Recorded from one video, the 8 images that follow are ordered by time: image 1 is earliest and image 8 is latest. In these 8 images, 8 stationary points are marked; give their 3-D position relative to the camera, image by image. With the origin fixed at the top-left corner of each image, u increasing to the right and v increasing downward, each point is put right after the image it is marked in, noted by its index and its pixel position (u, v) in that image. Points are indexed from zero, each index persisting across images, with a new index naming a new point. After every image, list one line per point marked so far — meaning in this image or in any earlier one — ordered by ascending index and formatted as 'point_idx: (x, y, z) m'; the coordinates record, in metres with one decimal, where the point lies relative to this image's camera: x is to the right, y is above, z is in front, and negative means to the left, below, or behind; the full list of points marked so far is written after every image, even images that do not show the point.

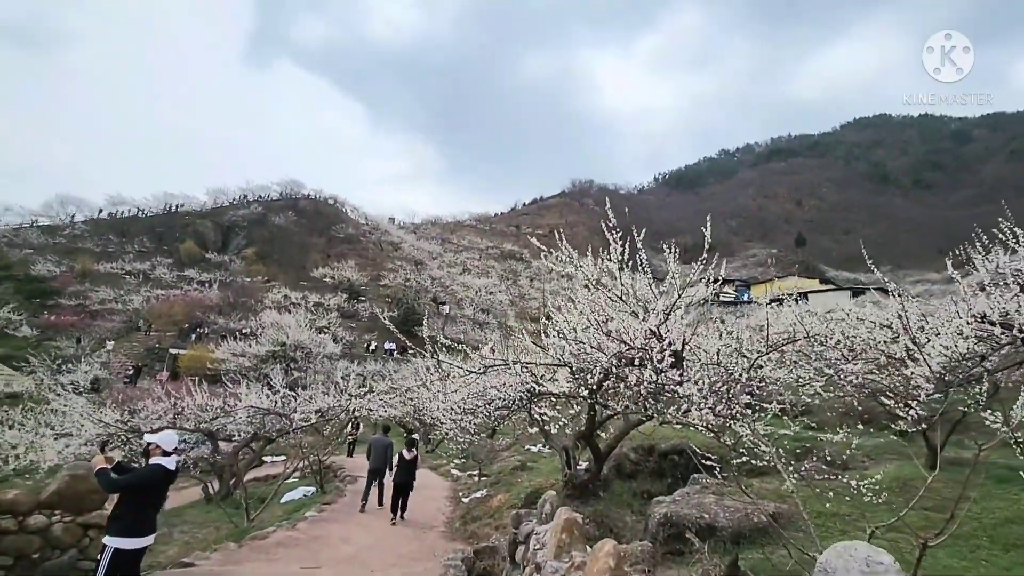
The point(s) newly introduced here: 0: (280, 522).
0: (-3.6, -3.7, +8.2) m
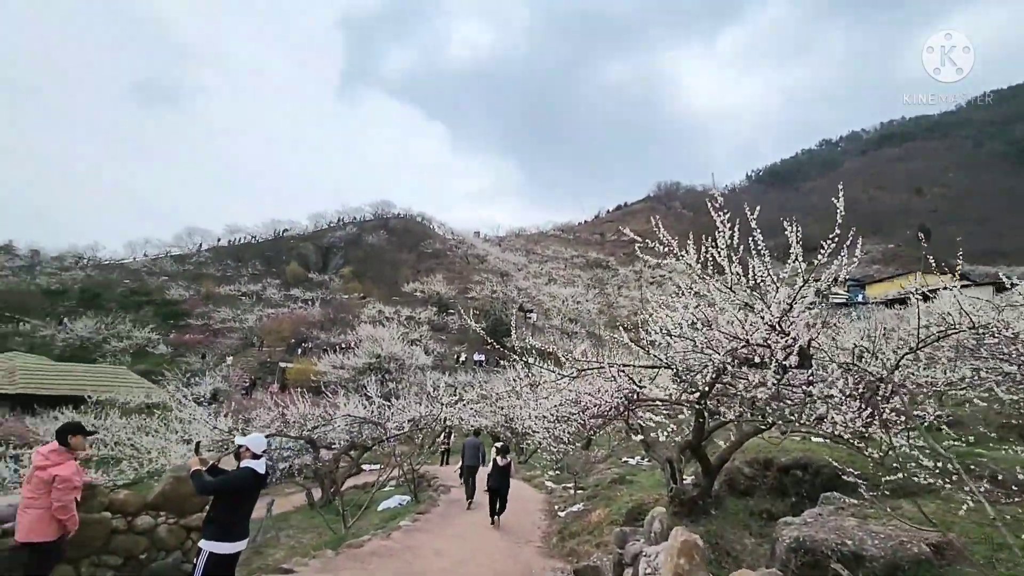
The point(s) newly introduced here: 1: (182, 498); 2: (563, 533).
0: (-2.1, -3.8, +8.2) m
1: (-2.8, -1.8, +4.4) m
2: (+0.8, -3.7, +8.0) m
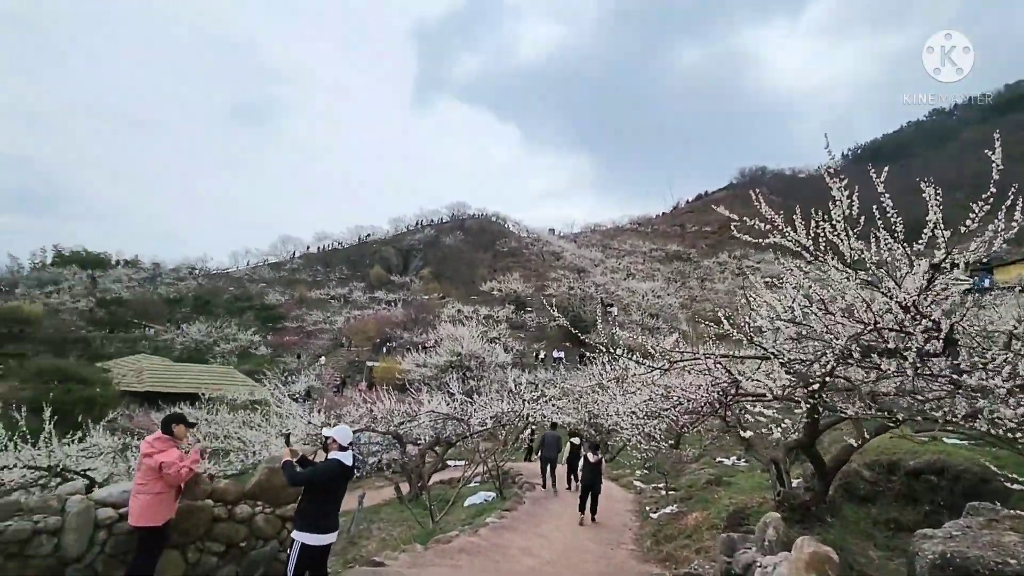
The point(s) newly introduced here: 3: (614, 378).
0: (-0.8, -3.7, +8.1) m
1: (-2.0, -1.7, +4.5) m
2: (+2.1, -3.6, +7.6) m
3: (+2.4, -2.0, +11.9) m
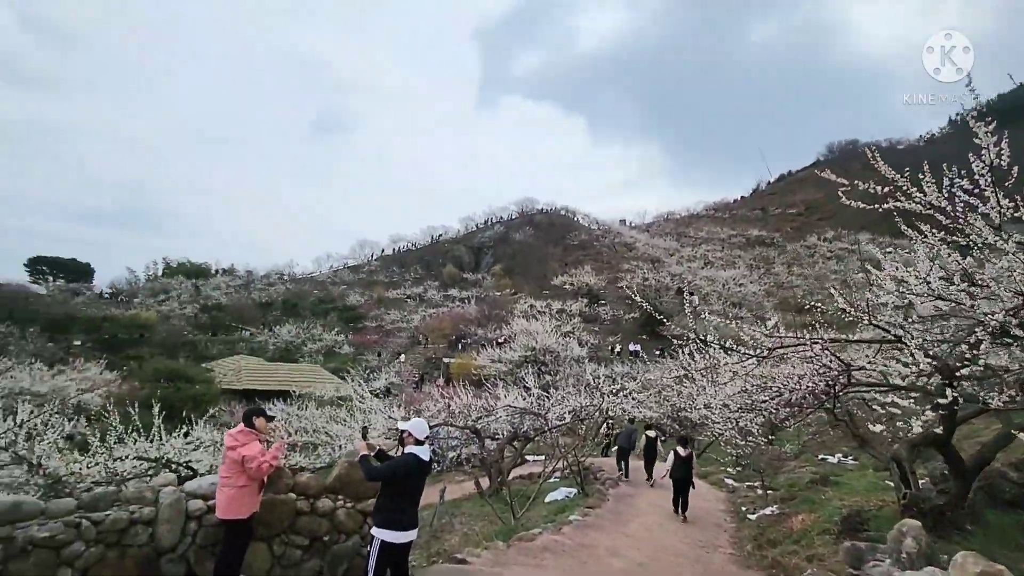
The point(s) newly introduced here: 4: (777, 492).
0: (+0.5, -3.5, +7.8) m
1: (-1.3, -1.6, +4.4) m
2: (+3.2, -3.3, +6.9) m
3: (+4.0, -1.7, +11.1) m
4: (+4.8, -3.6, +9.5) m
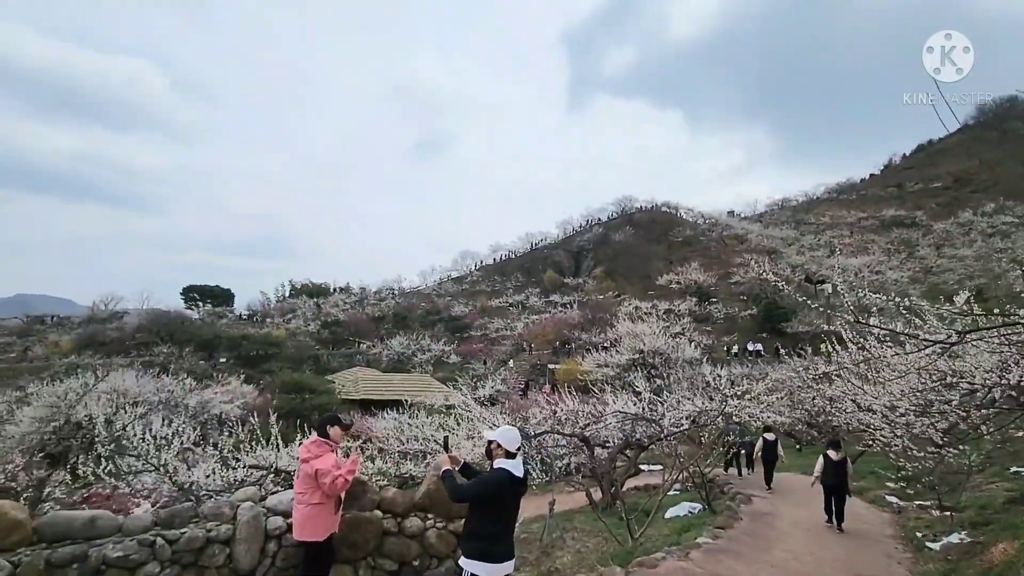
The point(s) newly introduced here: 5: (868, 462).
0: (+2.0, -3.3, +6.9) m
1: (-0.5, -1.6, +3.9) m
2: (+4.5, -3.0, +5.5) m
3: (+6.0, -1.4, +9.5) m
4: (+6.5, -3.3, +7.7) m
5: (+9.1, -4.4, +13.5) m
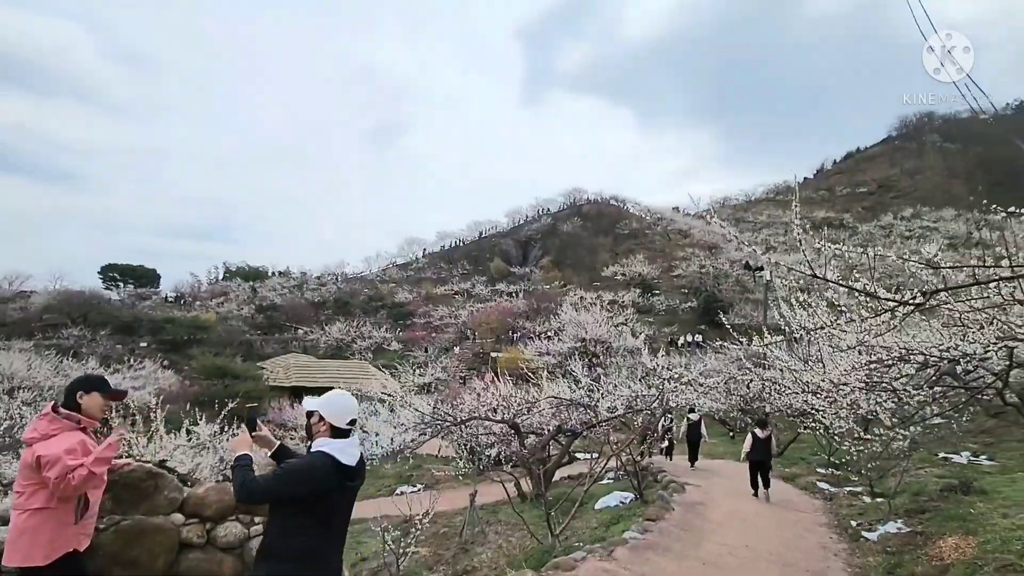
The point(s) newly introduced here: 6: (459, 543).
0: (+0.9, -2.9, +6.1) m
1: (-1.2, -1.1, +2.9) m
2: (+3.6, -2.7, +4.9) m
3: (+4.7, -1.0, +9.1) m
4: (+5.3, -2.9, +7.3) m
5: (+7.3, -4.1, +13.4) m
6: (-0.9, -4.1, +8.5) m
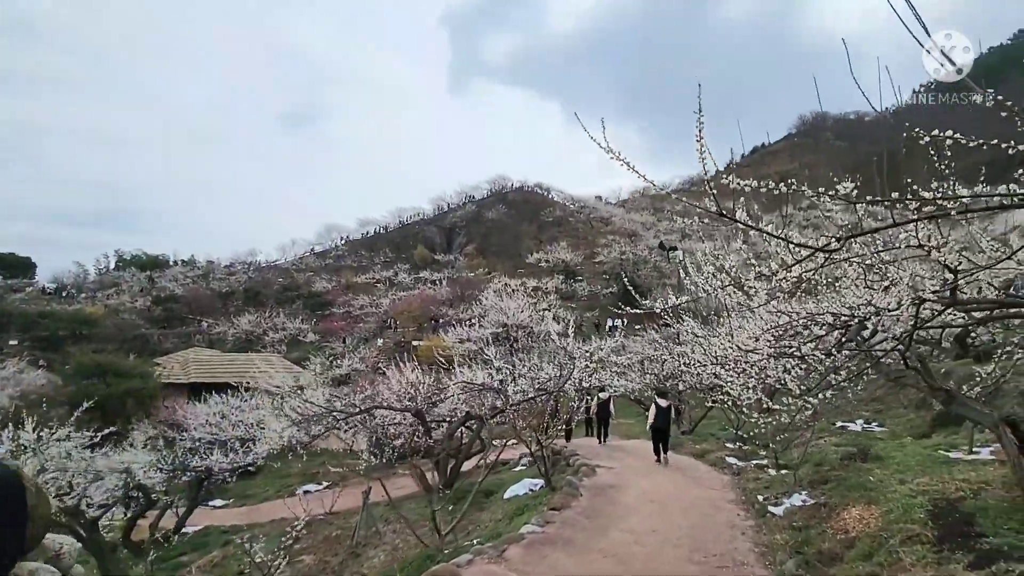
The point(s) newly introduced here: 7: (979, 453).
0: (-0.2, -2.6, +5.5) m
1: (-2.0, -0.9, +1.9) m
2: (+2.5, -2.3, +4.6) m
3: (+3.1, -0.6, +8.8) m
4: (+4.0, -2.5, +7.3) m
5: (+5.1, -3.5, +13.6) m
6: (-2.4, -3.7, +7.6) m
7: (+5.9, -2.1, +6.6) m
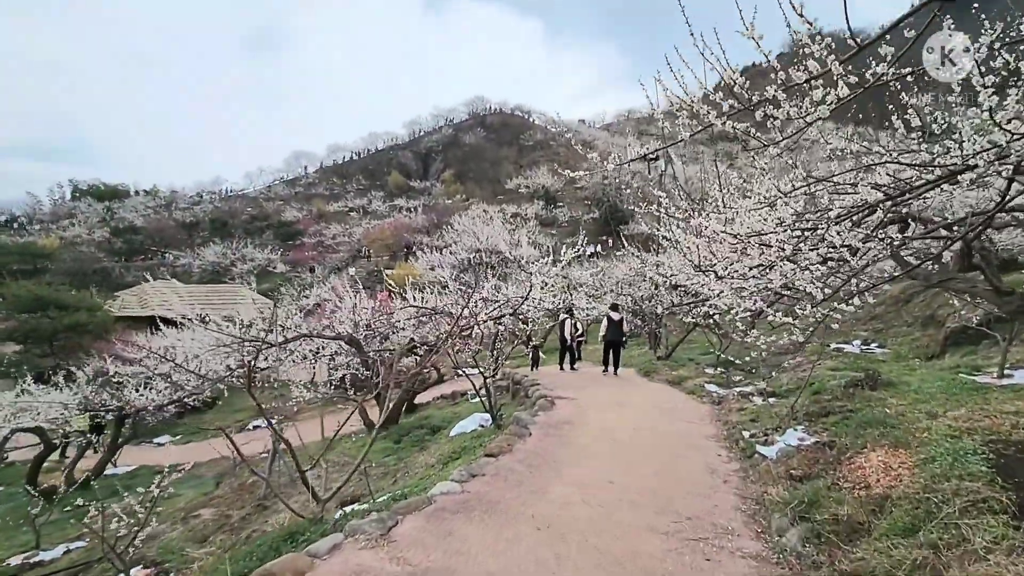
0: (-0.9, -1.6, +4.2) m
1: (-2.5, -0.4, +0.4) m
2: (+1.9, -1.4, +3.4) m
3: (+2.3, +0.8, +7.4) m
4: (+3.2, -1.3, +6.1) m
5: (+4.2, -1.4, +12.5) m
6: (-3.1, -2.5, +6.4) m
7: (+5.2, -0.9, +5.4) m
